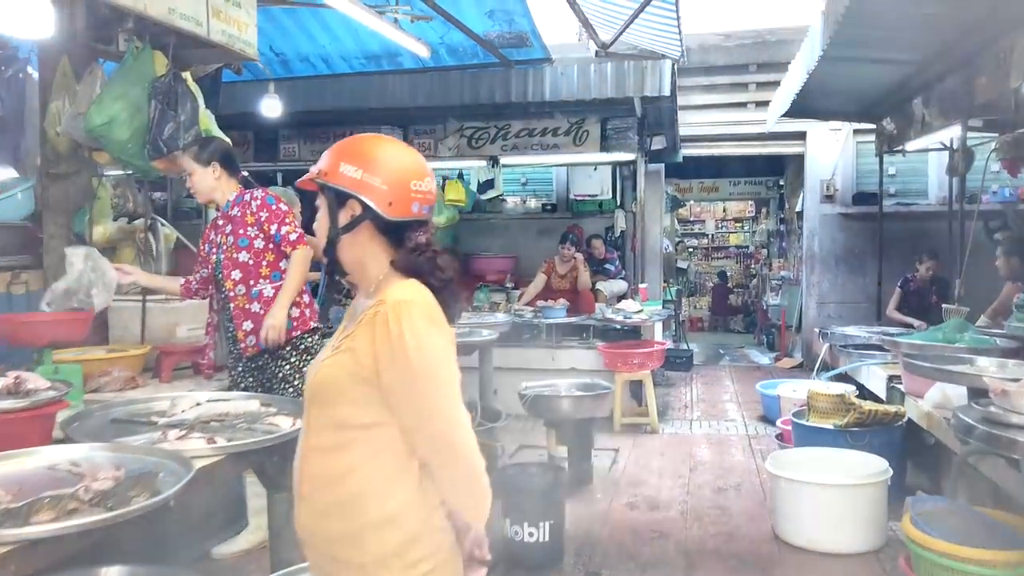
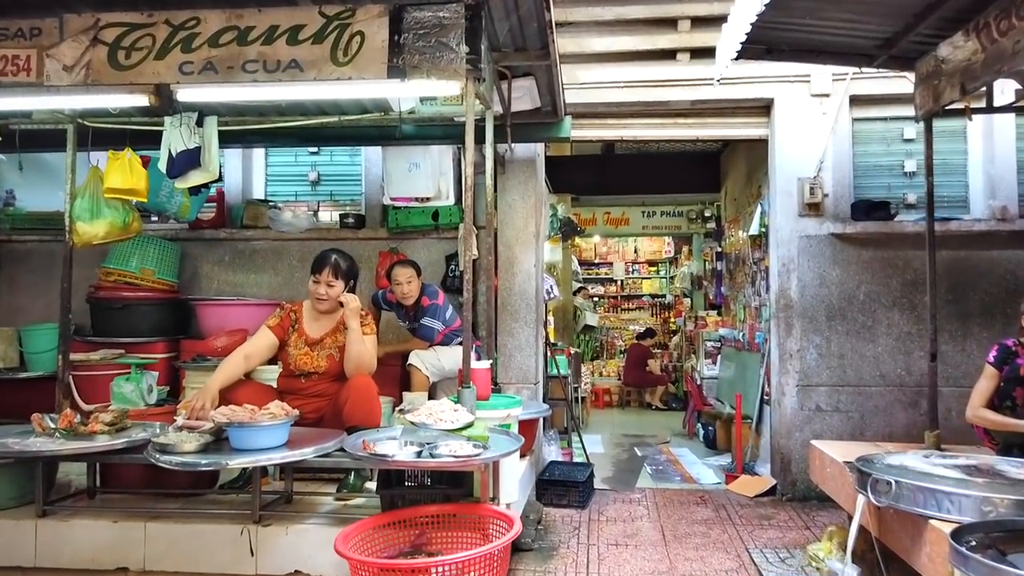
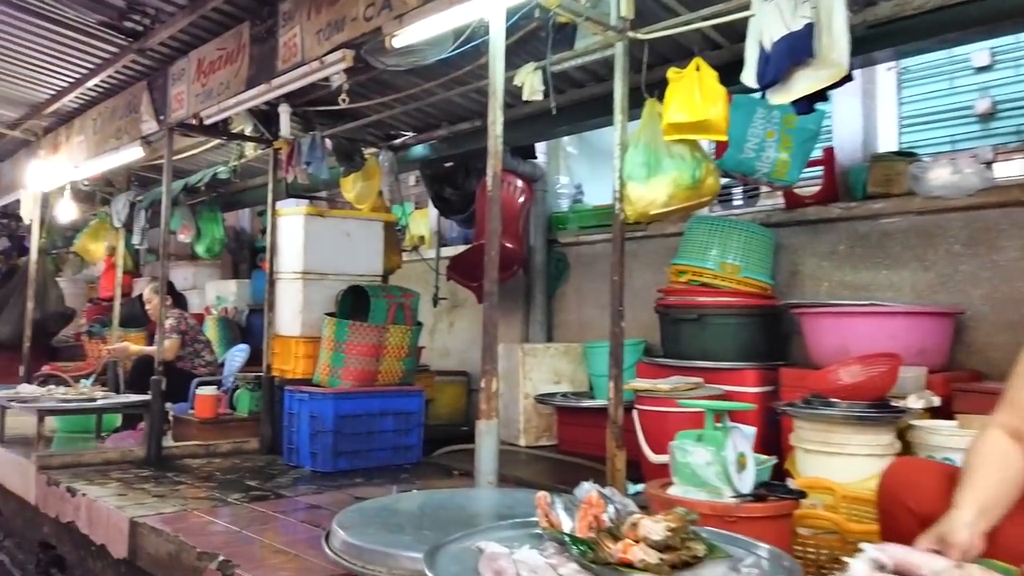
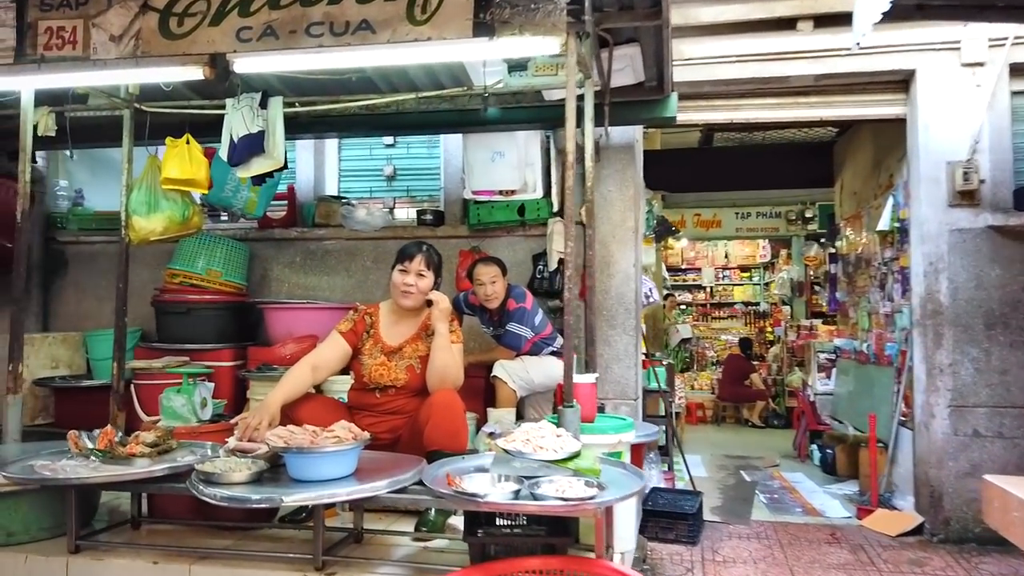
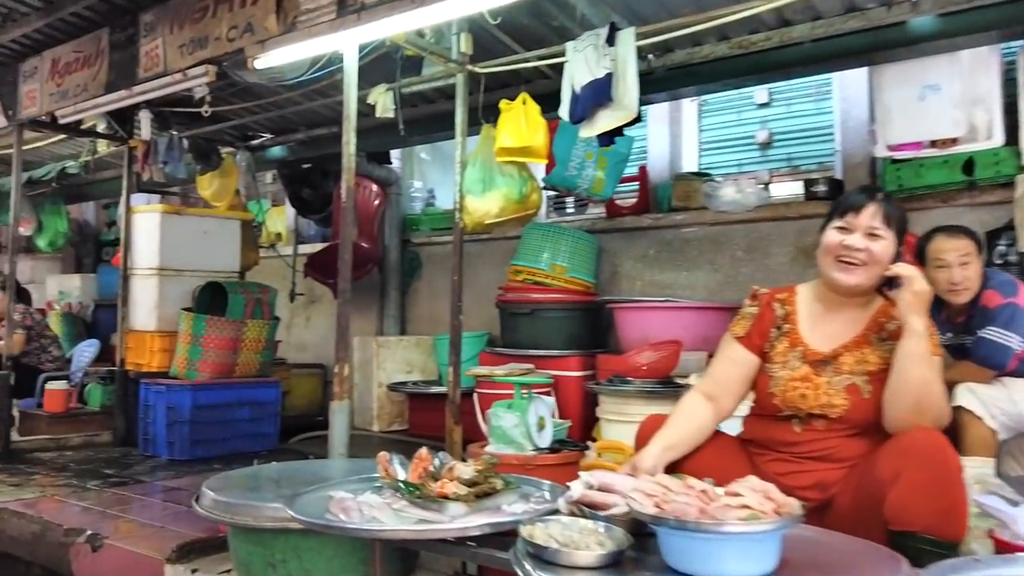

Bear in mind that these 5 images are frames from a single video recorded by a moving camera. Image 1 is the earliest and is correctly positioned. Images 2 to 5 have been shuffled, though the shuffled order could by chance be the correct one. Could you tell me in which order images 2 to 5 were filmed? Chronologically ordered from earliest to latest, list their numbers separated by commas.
2, 4, 5, 3
